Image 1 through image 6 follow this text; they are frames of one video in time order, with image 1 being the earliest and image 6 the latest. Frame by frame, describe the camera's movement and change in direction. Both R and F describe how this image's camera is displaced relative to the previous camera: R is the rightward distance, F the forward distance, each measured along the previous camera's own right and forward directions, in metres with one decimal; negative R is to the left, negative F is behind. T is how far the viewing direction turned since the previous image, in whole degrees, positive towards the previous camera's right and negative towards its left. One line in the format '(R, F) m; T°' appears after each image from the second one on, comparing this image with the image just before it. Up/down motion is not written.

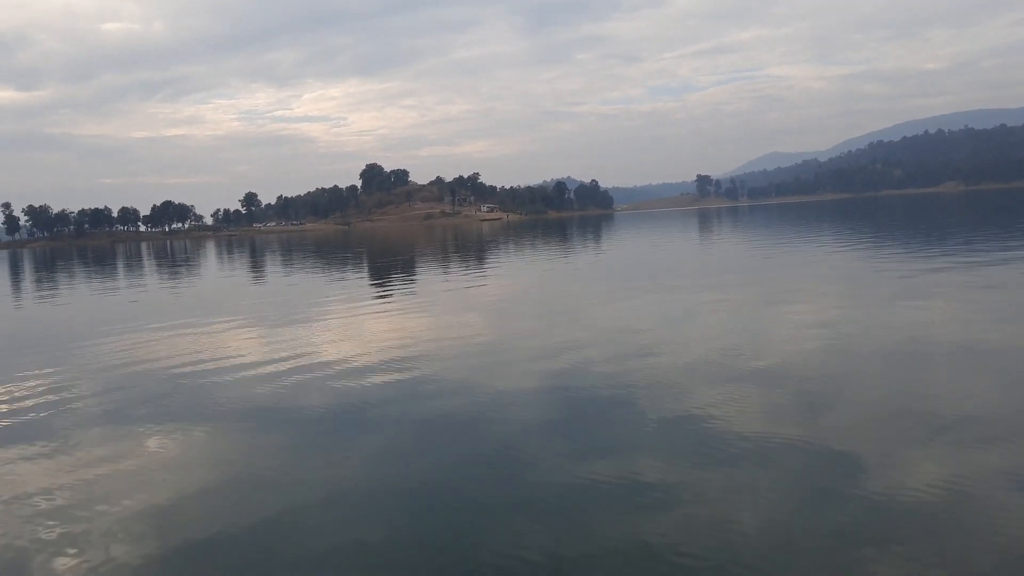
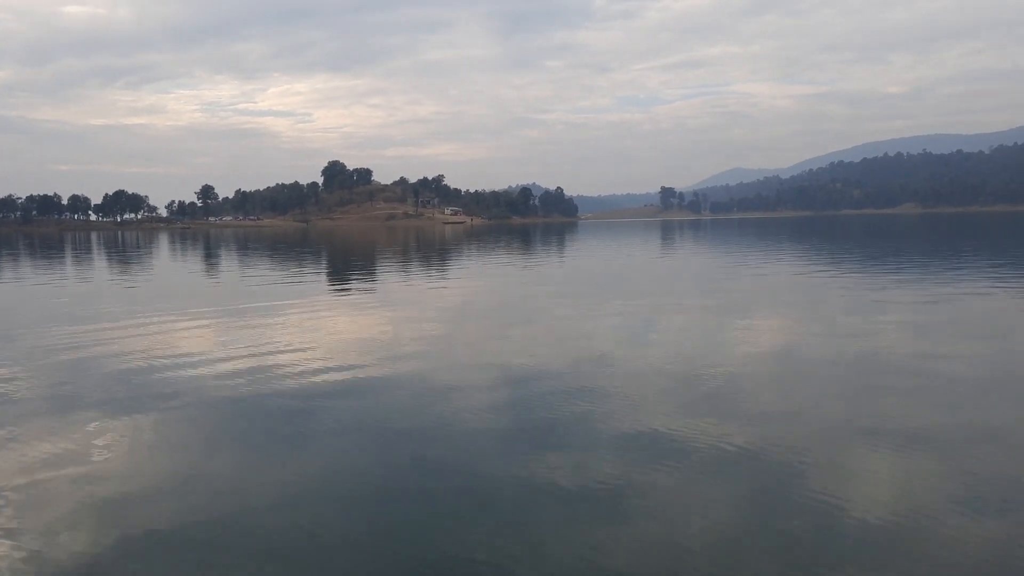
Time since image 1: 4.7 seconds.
(-0.1, +0.3) m; +3°
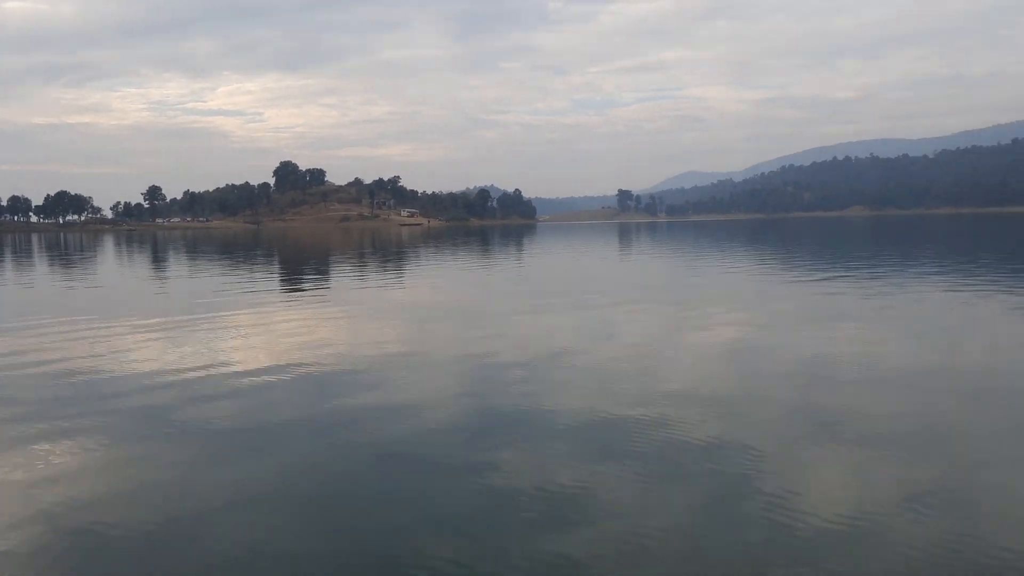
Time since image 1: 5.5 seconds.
(+0.1, +0.3) m; +3°
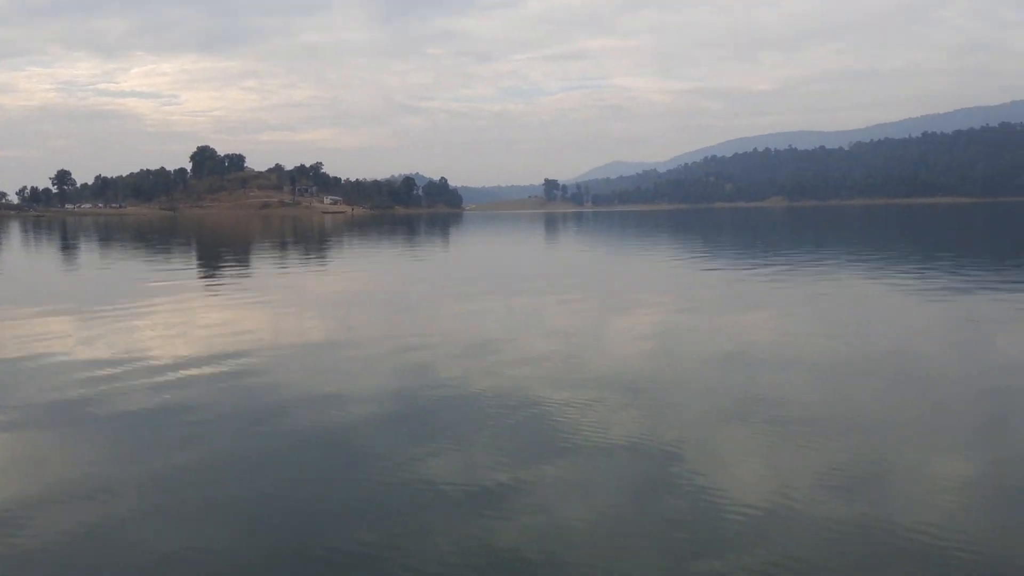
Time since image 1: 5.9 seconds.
(-0.5, -0.1) m; +6°
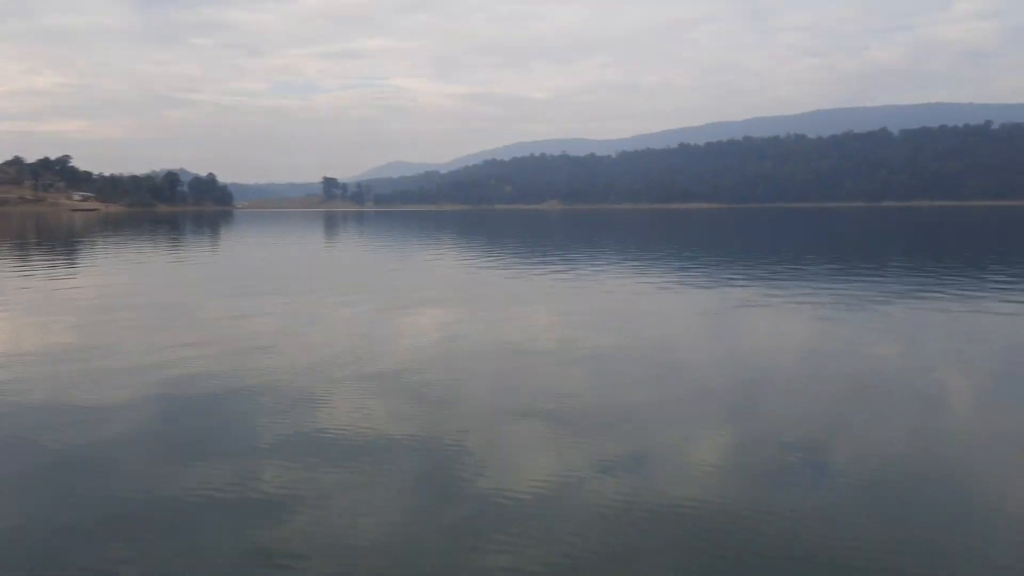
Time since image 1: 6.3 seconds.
(+0.1, +0.7) m; +17°
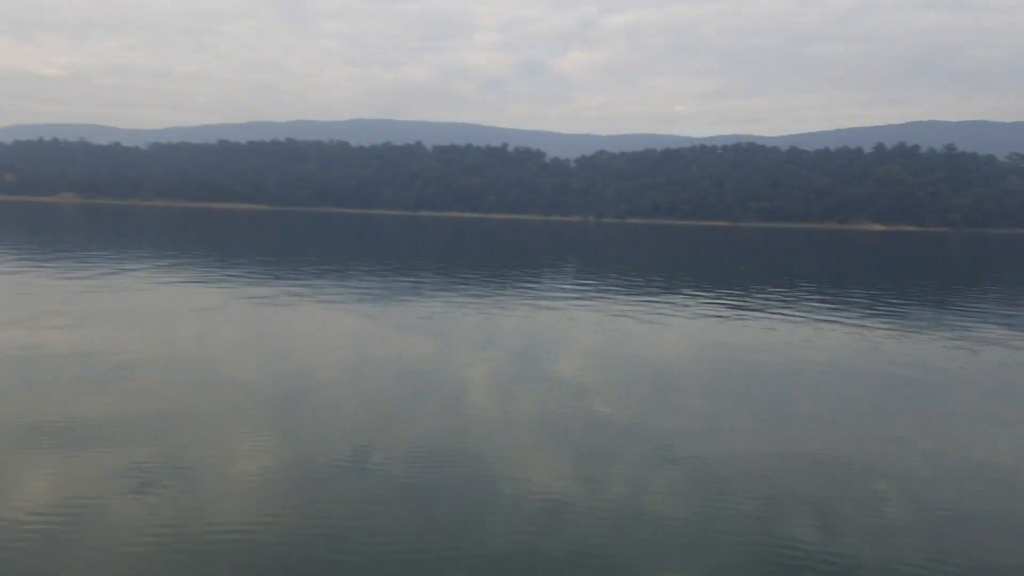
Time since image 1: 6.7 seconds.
(-1.6, +0.2) m; +25°
